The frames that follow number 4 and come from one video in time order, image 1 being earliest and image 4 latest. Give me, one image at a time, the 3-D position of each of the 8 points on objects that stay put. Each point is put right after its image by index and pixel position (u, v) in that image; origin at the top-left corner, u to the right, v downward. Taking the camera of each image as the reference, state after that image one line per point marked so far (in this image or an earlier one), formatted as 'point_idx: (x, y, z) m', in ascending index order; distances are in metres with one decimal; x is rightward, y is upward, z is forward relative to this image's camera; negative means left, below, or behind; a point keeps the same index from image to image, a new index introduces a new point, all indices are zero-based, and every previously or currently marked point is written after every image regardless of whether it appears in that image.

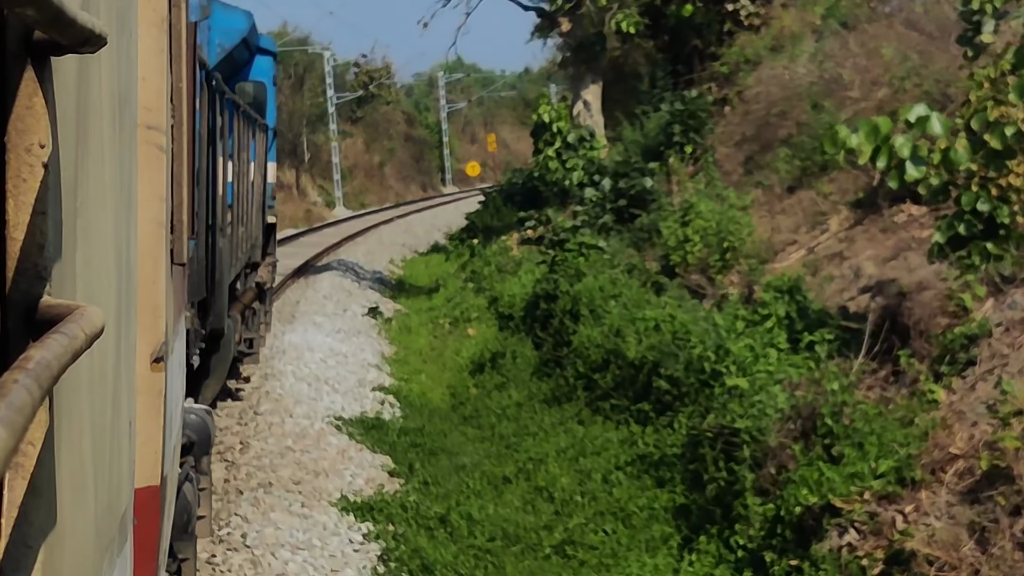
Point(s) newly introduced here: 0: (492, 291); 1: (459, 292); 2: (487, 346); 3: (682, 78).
0: (-0.2, -0.1, +16.4) m
1: (-0.6, -0.1, +17.7) m
2: (-0.2, -0.5, +12.9) m
3: (+2.1, +2.5, +18.7) m
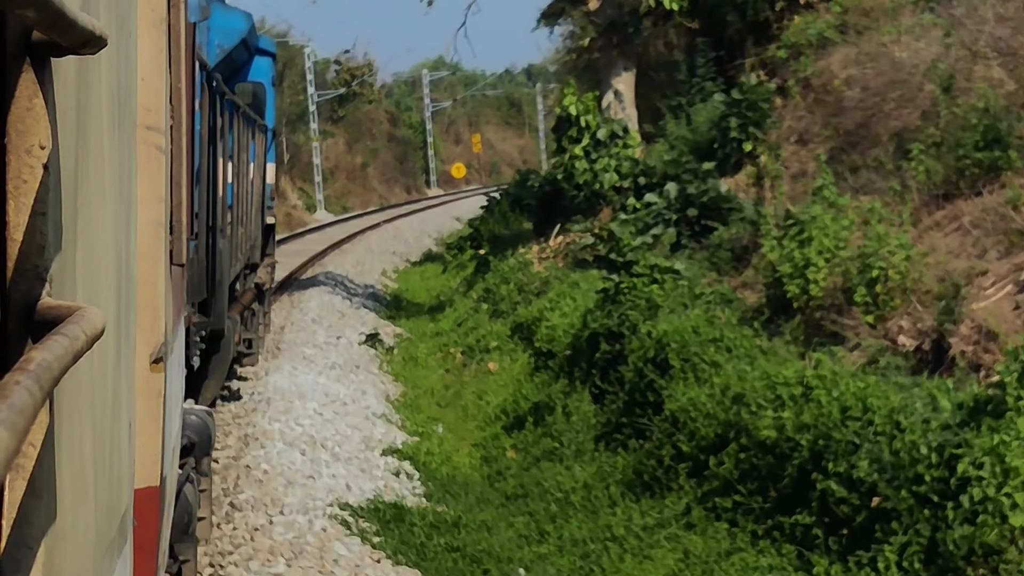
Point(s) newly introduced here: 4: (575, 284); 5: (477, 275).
0: (0.0, -0.3, +13.8) m
1: (-0.4, -0.3, +15.1) m
2: (+0.1, -0.7, +10.3) m
3: (+2.3, +2.3, +16.2) m
4: (+0.5, 0.0, +12.8) m
5: (-0.4, +0.1, +17.8) m
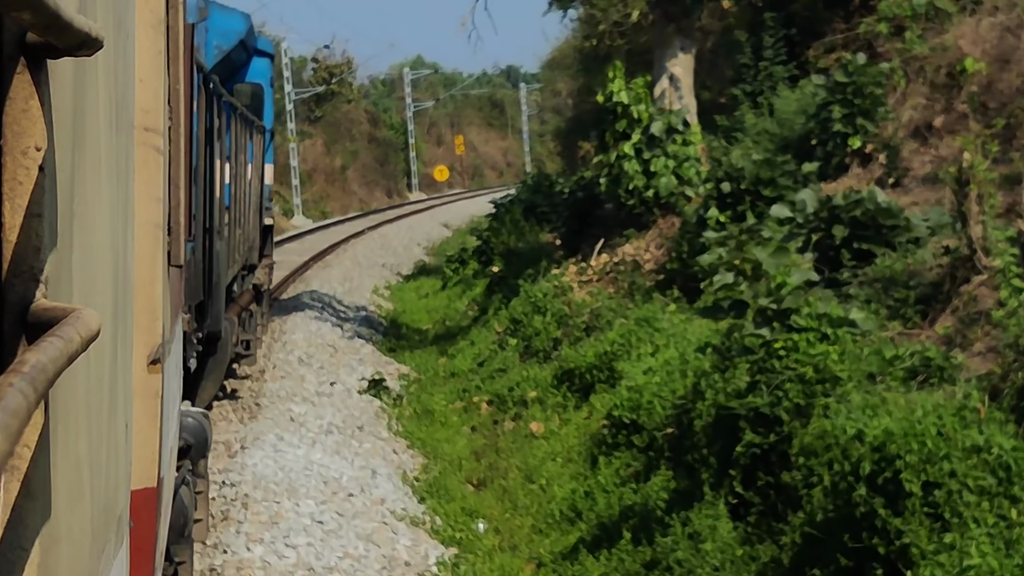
0: (+0.3, -0.5, +10.9) m
1: (-0.1, -0.5, +12.1) m
2: (+0.4, -0.9, +7.4) m
3: (+2.5, +2.0, +13.3) m
4: (+0.8, -0.2, +9.9) m
5: (-0.1, -0.1, +14.8) m
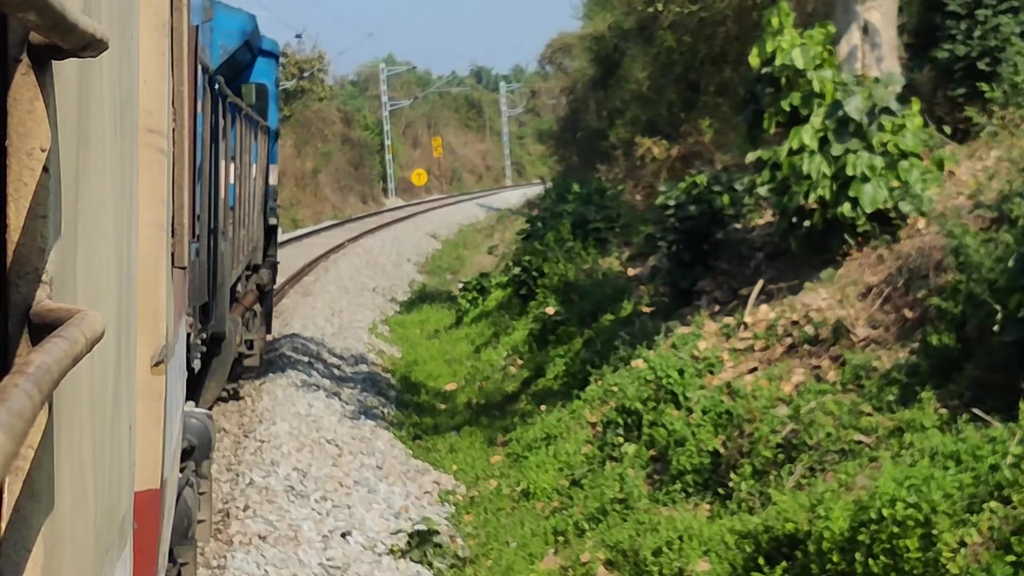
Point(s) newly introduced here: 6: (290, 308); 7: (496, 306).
0: (+0.9, -0.9, +6.3) m
1: (+0.4, -0.9, +7.5) m
2: (+1.1, -1.3, +2.8) m
3: (+3.1, +1.7, +8.7) m
4: (+1.4, -0.6, +5.3) m
5: (+0.4, -0.5, +10.2) m
6: (-2.4, -0.2, +17.0) m
7: (-0.2, -0.1, +16.1) m
